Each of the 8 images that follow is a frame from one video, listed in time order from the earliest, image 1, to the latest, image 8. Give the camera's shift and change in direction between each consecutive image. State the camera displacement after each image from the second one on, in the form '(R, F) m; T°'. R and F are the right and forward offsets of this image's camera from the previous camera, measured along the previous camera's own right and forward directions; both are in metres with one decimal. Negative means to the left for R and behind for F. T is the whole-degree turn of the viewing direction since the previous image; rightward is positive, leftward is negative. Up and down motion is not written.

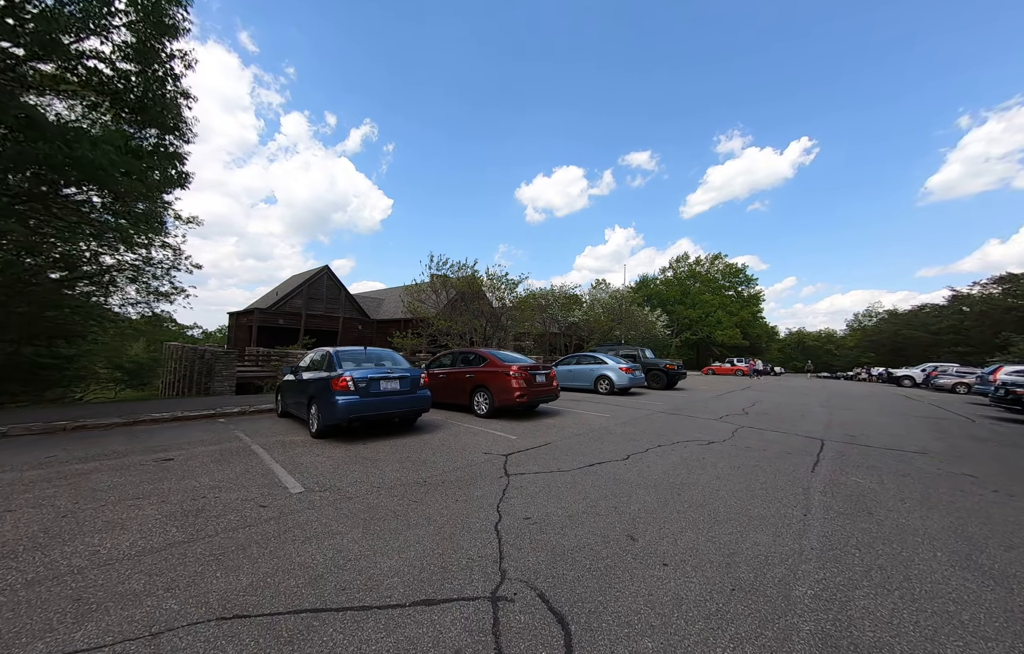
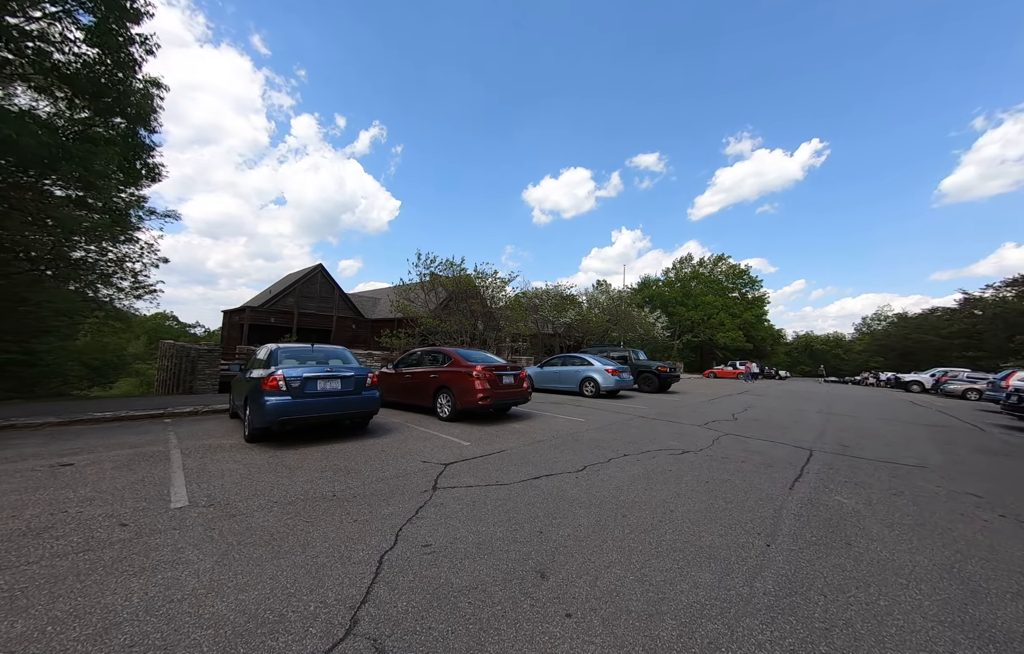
(+0.8, +0.5) m; -1°
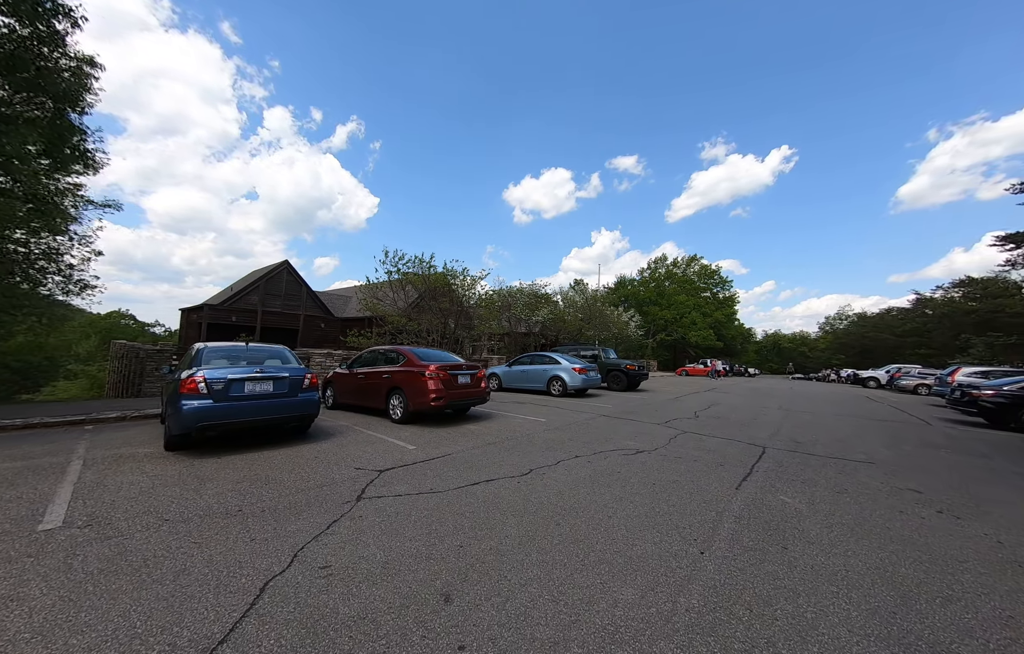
(+0.4, +0.2) m; +3°
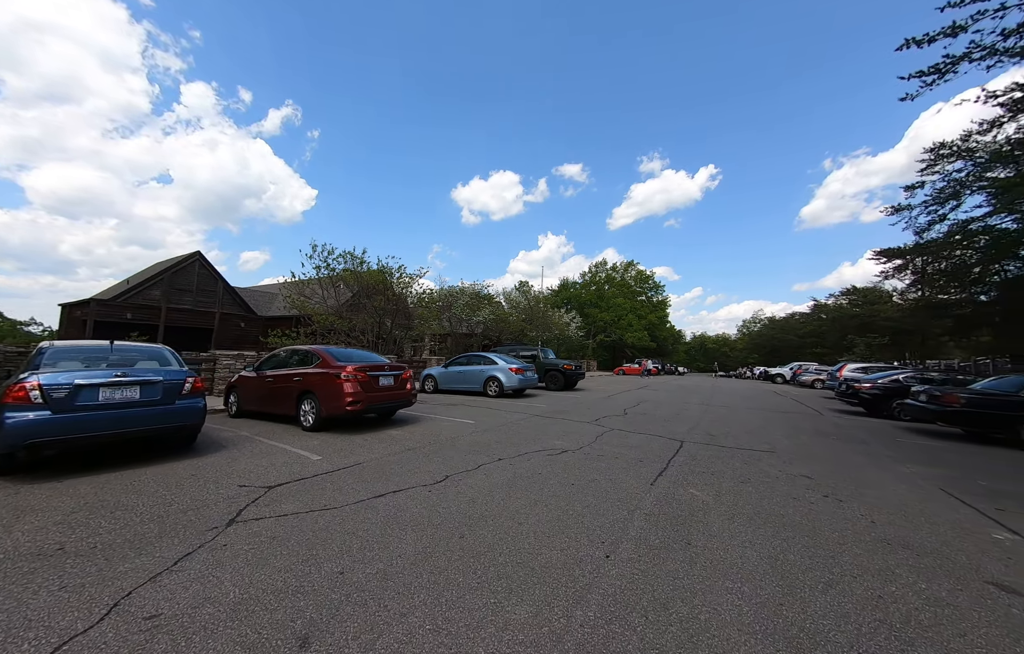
(+0.3, +0.2) m; +8°
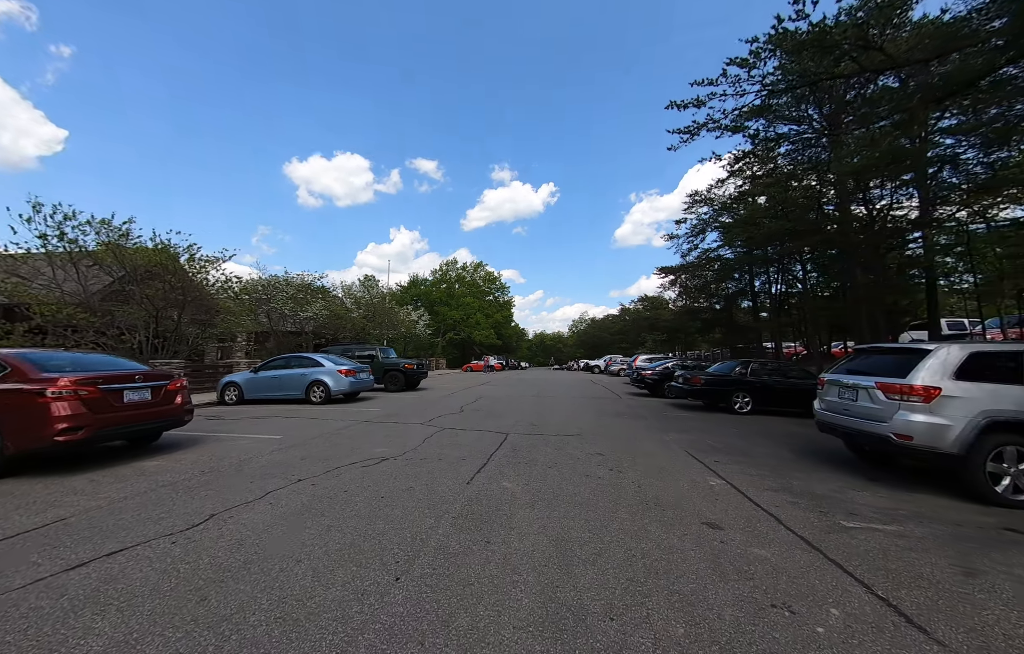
(+0.4, +0.2) m; +23°
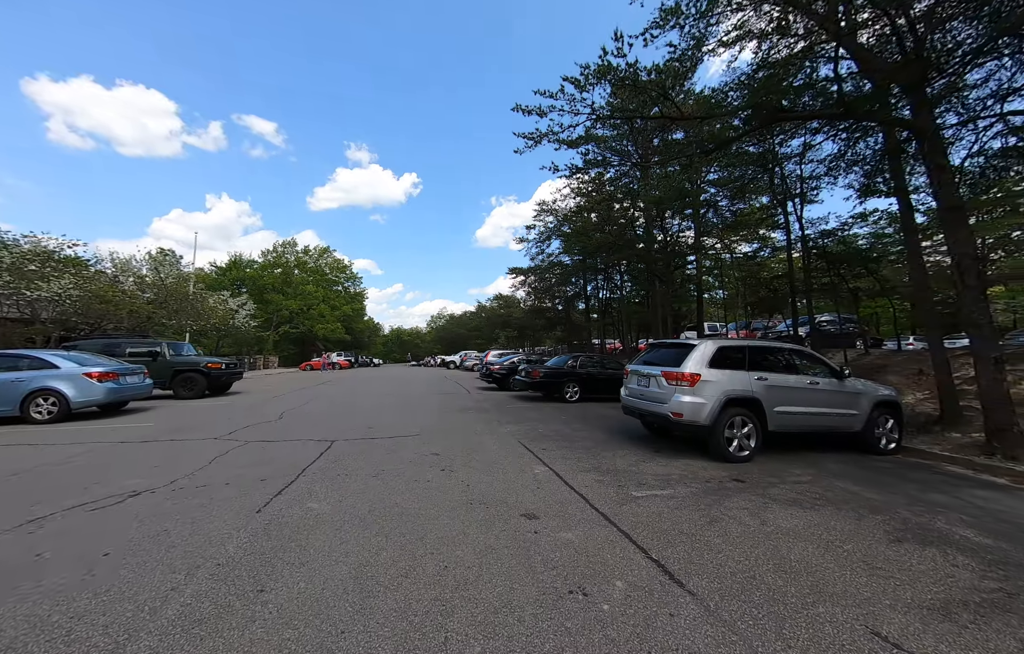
(+0.4, +0.3) m; +22°
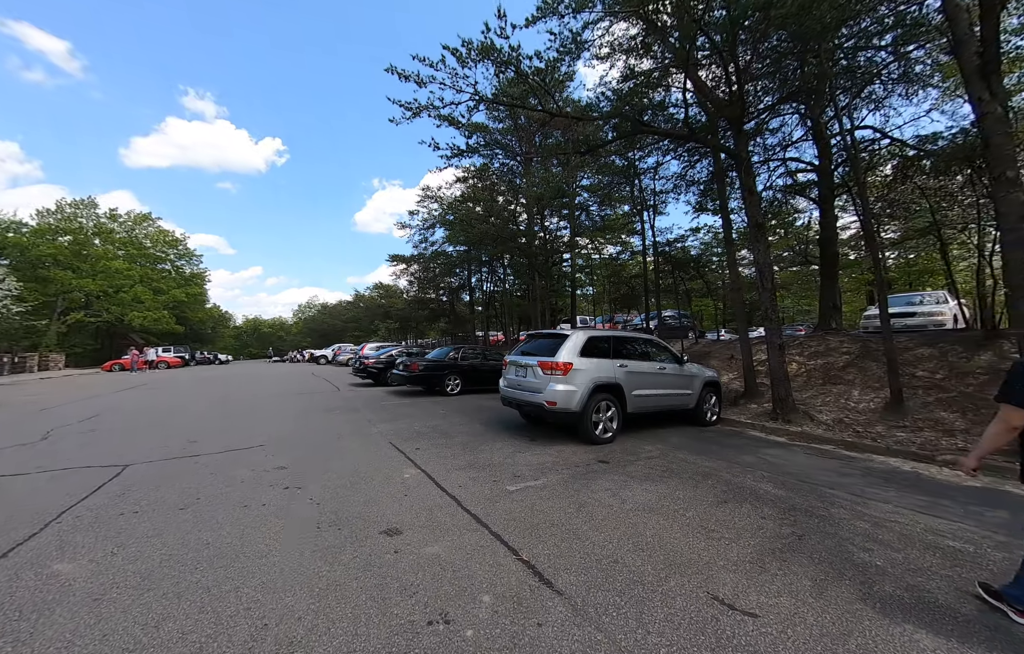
(+0.2, +0.3) m; +18°
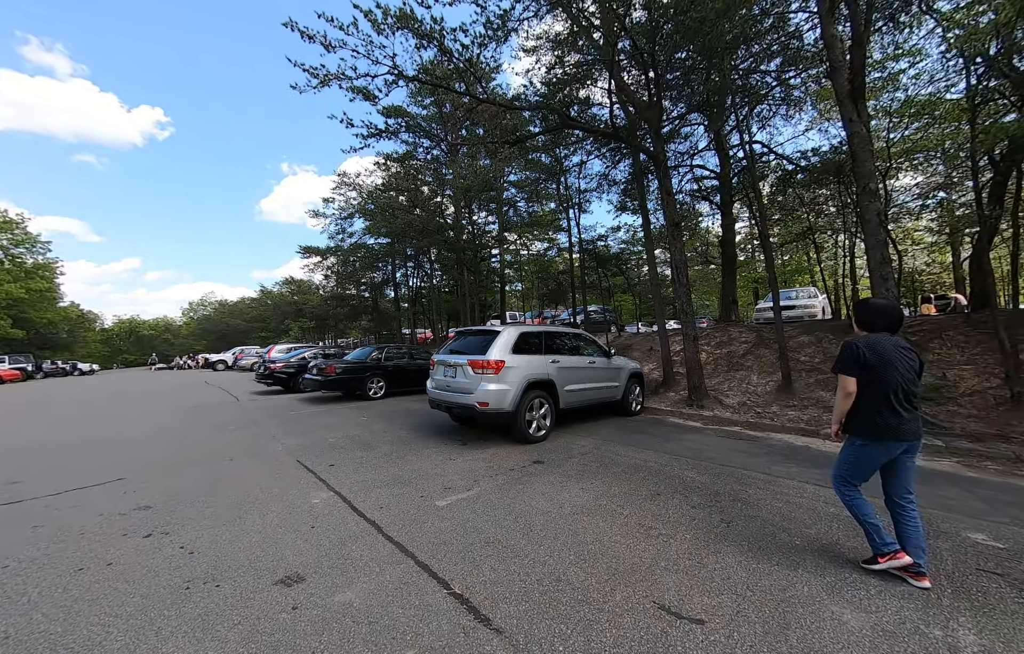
(0.0, +0.3) m; +11°
